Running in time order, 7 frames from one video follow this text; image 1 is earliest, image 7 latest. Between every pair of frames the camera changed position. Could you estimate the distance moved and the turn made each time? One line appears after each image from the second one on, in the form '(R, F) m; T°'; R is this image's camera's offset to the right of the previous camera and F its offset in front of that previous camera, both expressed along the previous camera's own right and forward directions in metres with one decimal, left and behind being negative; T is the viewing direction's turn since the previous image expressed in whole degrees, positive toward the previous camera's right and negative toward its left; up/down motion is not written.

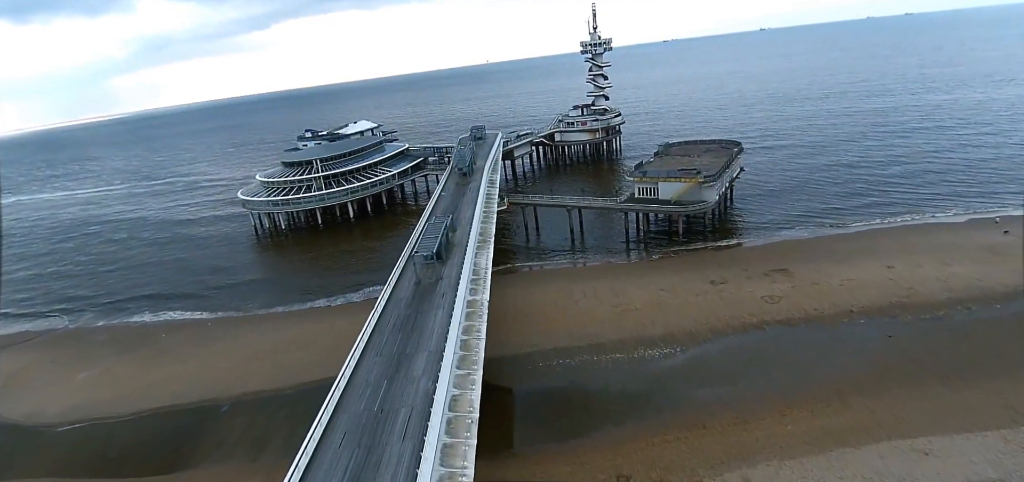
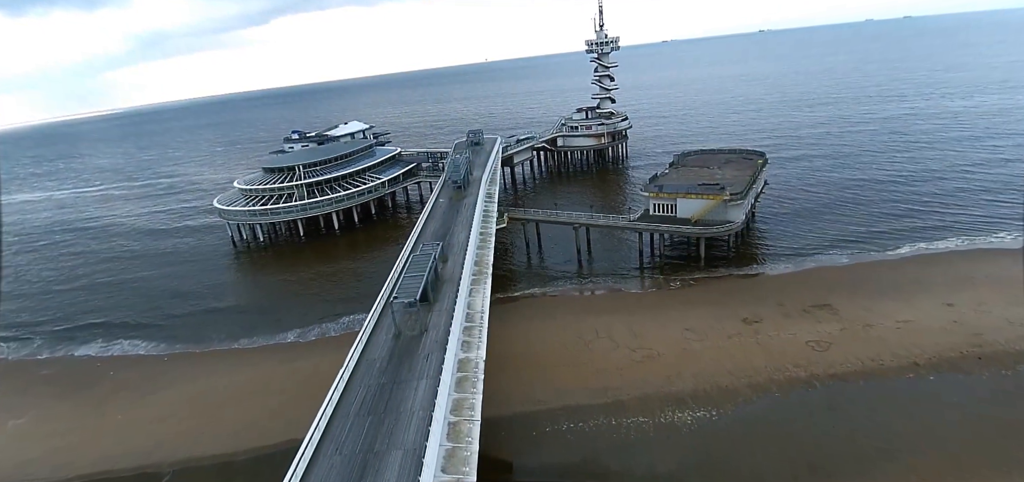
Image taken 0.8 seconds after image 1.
(-0.3, +6.1) m; 0°
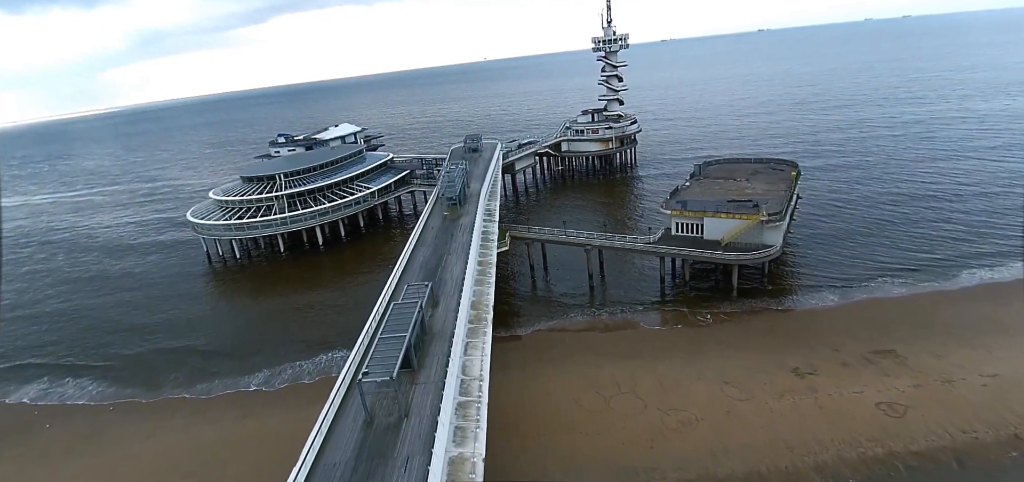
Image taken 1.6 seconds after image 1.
(-0.4, +6.2) m; 0°
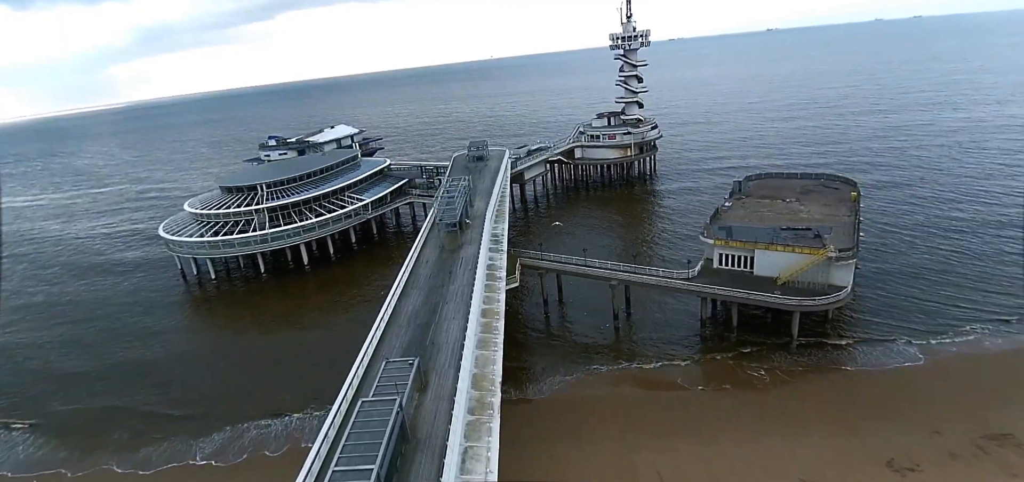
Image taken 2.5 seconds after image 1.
(-0.5, +7.1) m; -1°
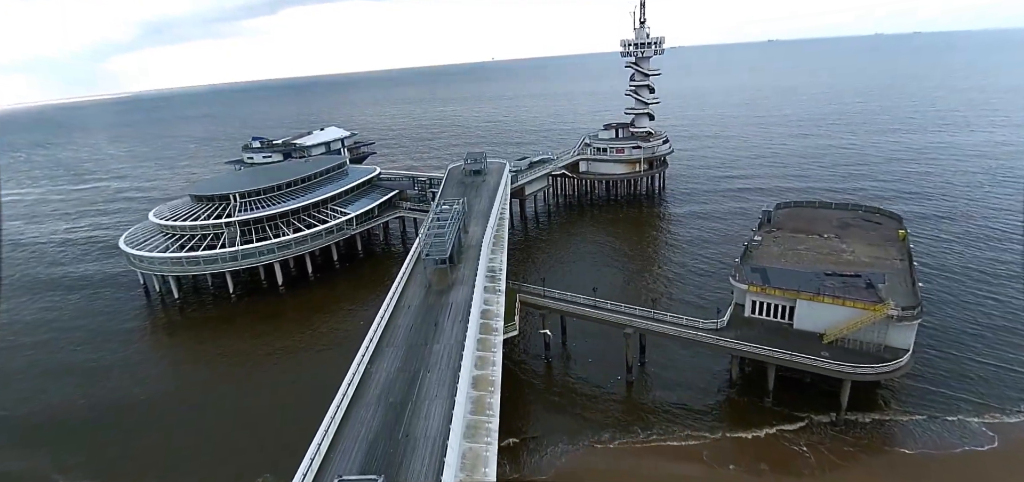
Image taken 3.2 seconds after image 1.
(-0.3, +5.4) m; 0°
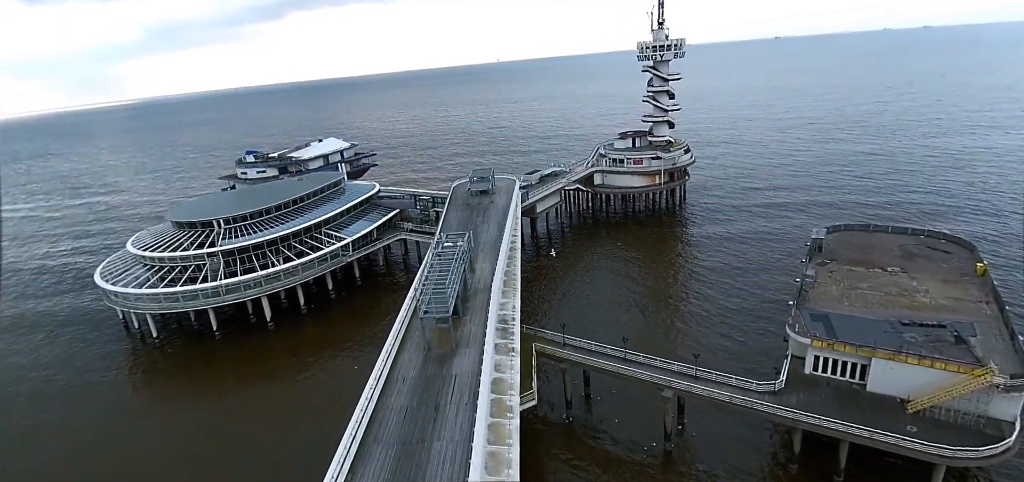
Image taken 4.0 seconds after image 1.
(-0.4, +5.0) m; -1°
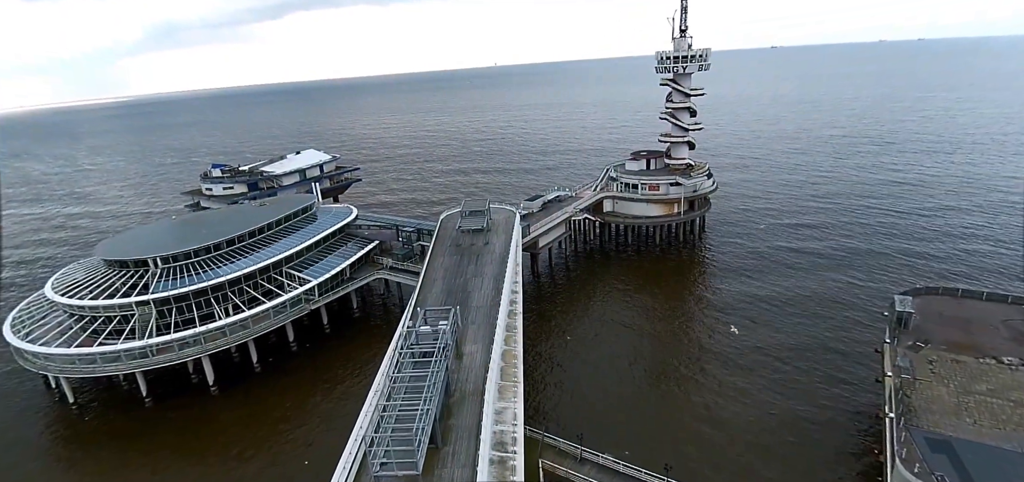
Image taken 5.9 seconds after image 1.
(-0.4, +8.1) m; +1°
